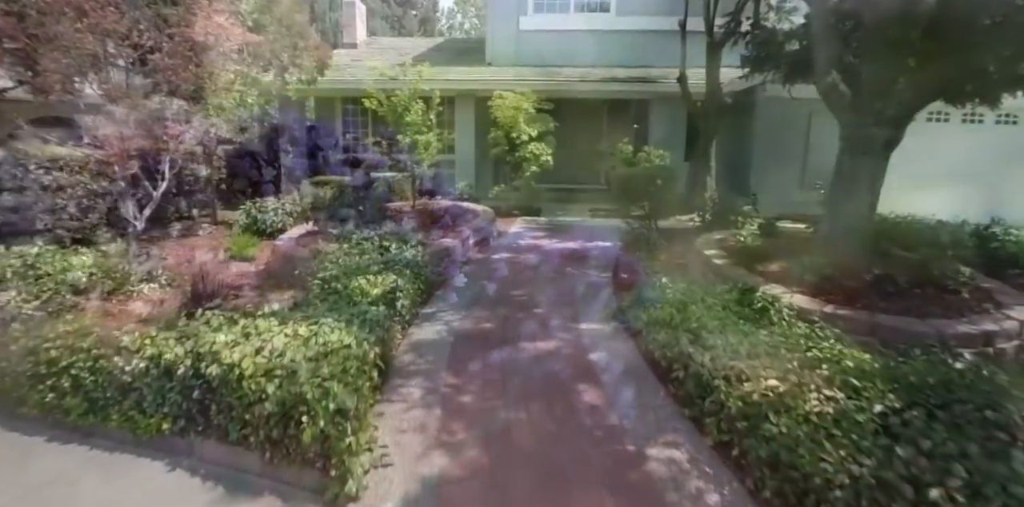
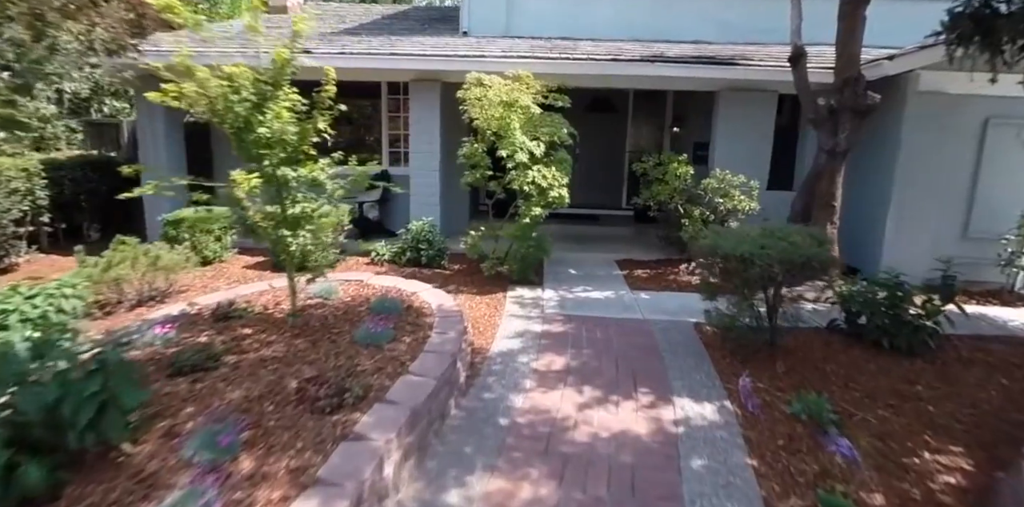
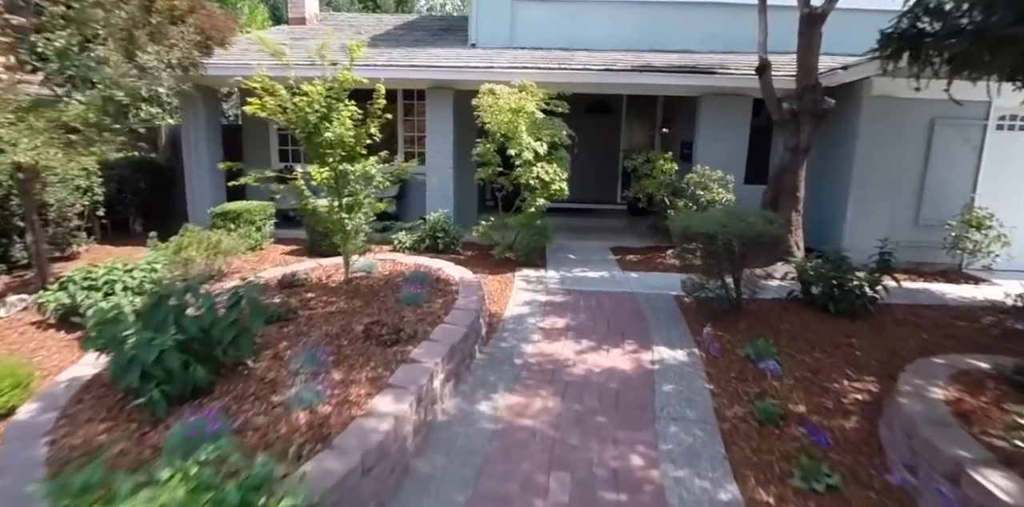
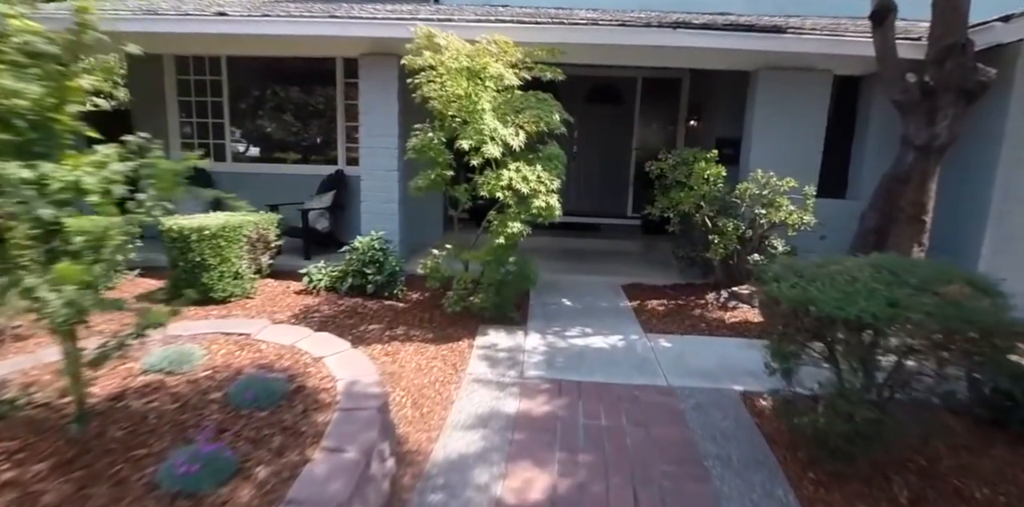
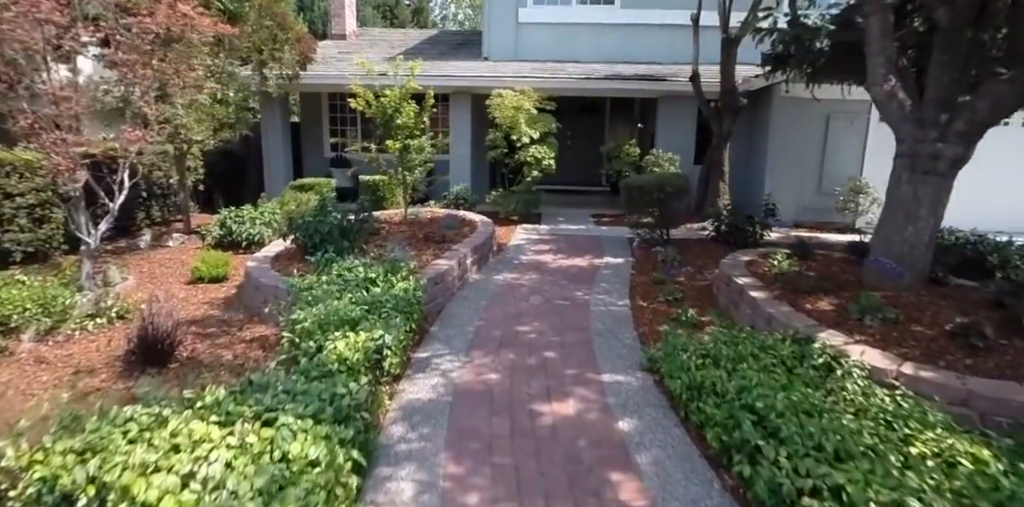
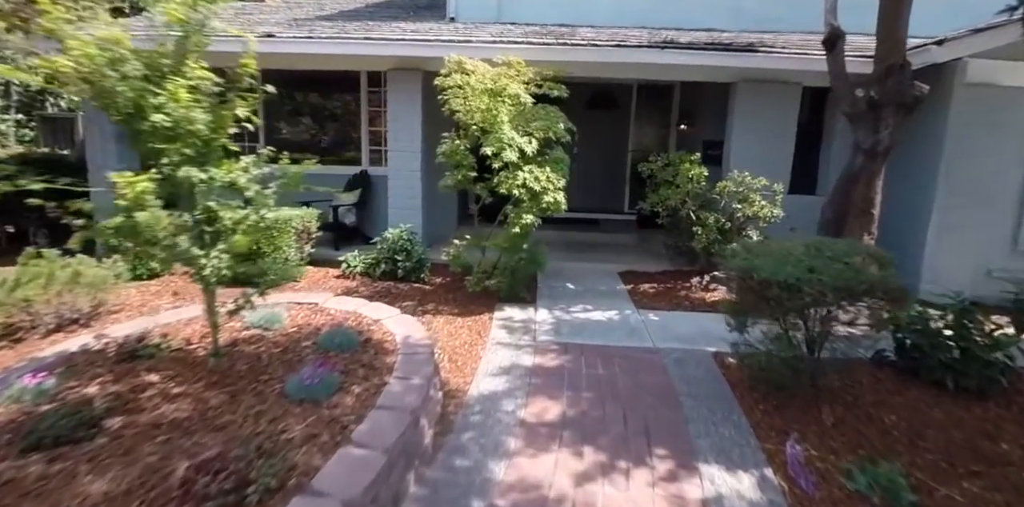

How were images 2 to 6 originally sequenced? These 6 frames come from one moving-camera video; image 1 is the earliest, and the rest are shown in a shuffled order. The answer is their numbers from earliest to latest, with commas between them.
5, 3, 2, 6, 4
